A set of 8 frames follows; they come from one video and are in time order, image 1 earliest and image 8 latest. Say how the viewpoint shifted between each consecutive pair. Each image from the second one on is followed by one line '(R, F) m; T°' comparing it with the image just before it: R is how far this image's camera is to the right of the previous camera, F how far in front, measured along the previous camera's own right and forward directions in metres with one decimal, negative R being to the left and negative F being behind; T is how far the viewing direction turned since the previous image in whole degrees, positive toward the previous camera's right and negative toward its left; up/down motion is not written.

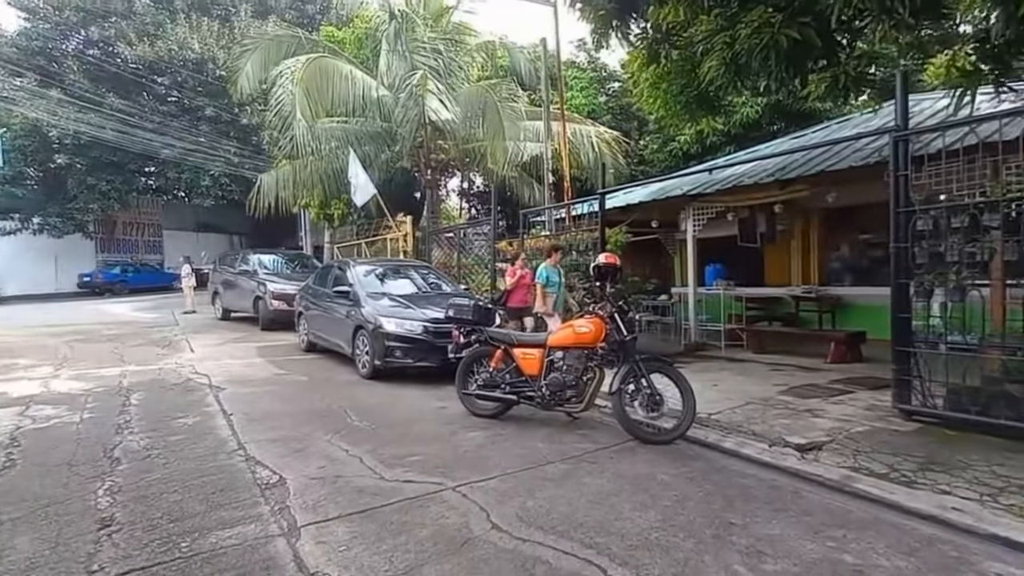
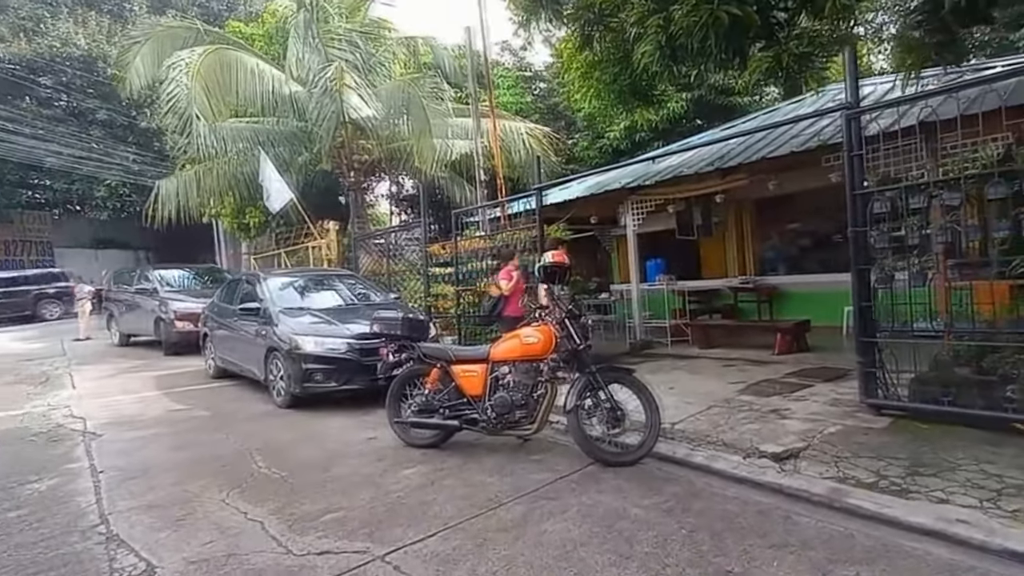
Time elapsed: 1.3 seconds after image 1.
(0.0, +0.7) m; +7°
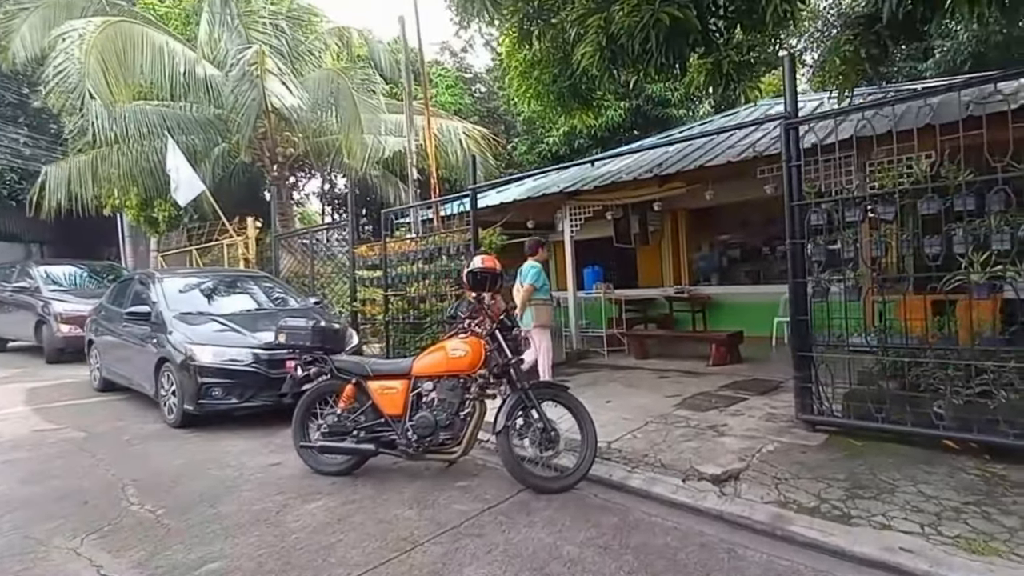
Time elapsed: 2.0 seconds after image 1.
(+0.1, +0.4) m; +7°
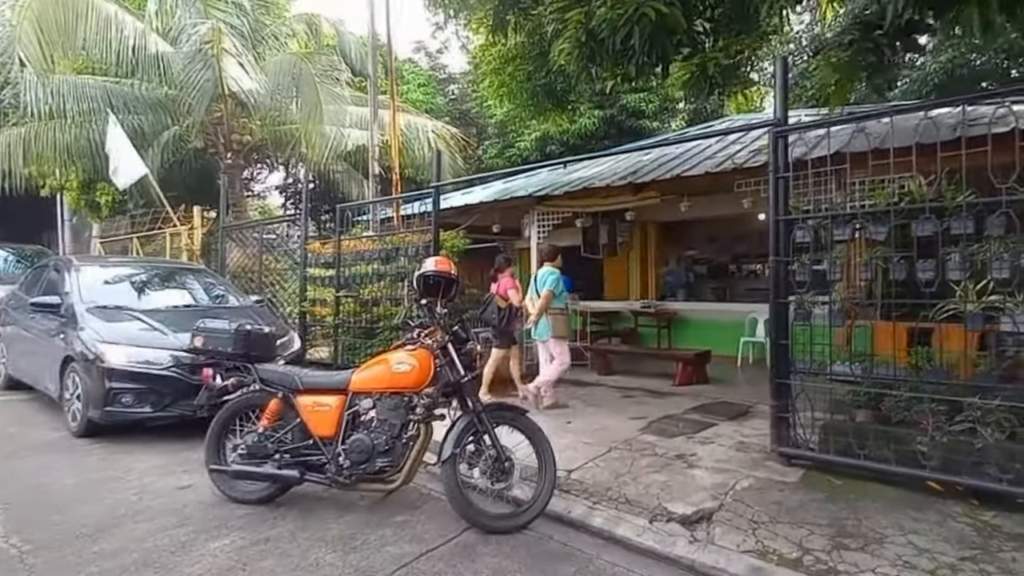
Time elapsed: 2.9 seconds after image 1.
(+0.1, +0.5) m; +4°
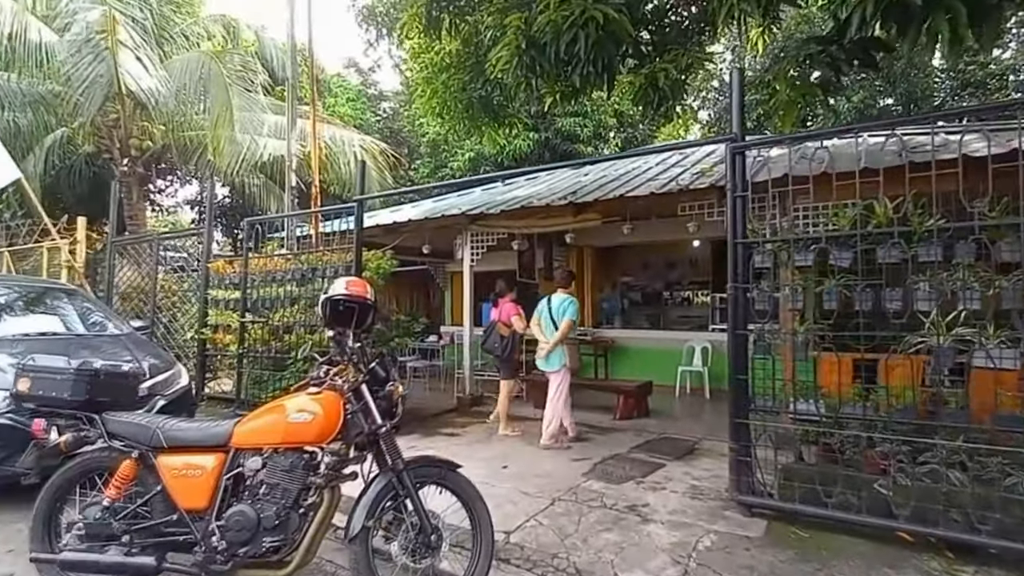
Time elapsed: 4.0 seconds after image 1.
(0.0, +0.6) m; +7°
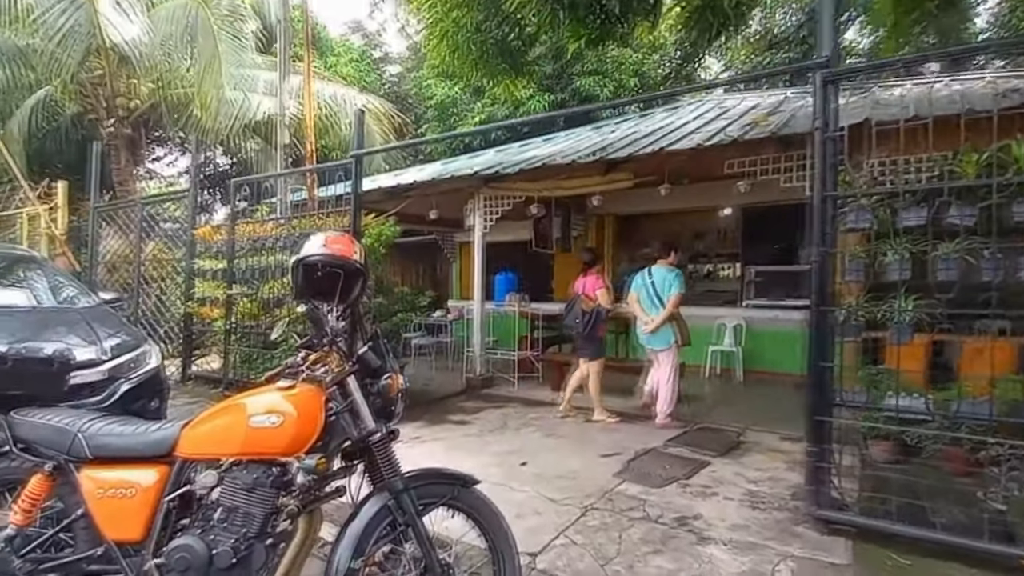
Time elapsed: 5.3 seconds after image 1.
(-0.1, +0.8) m; -1°
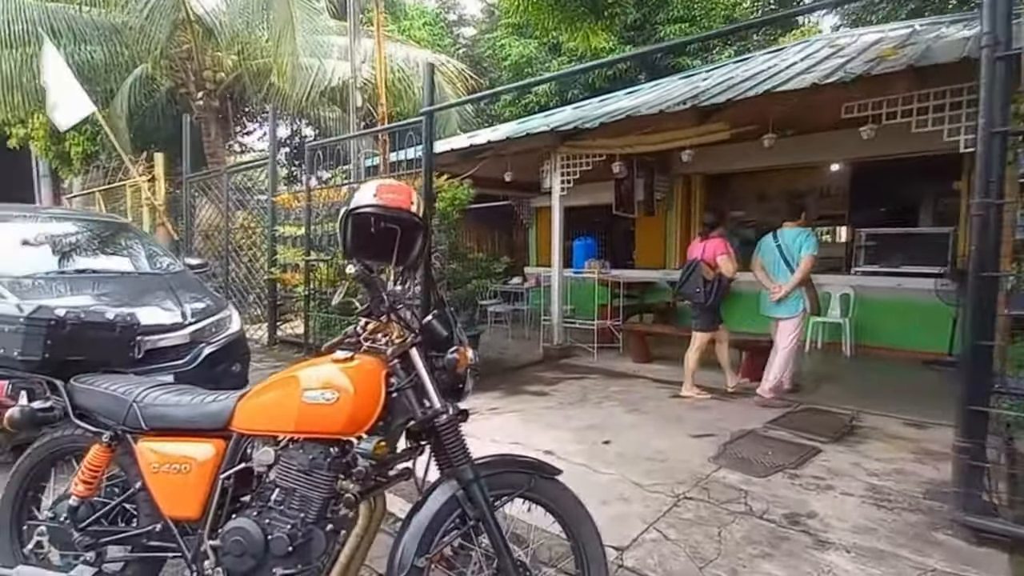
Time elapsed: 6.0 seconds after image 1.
(0.0, +0.4) m; -8°
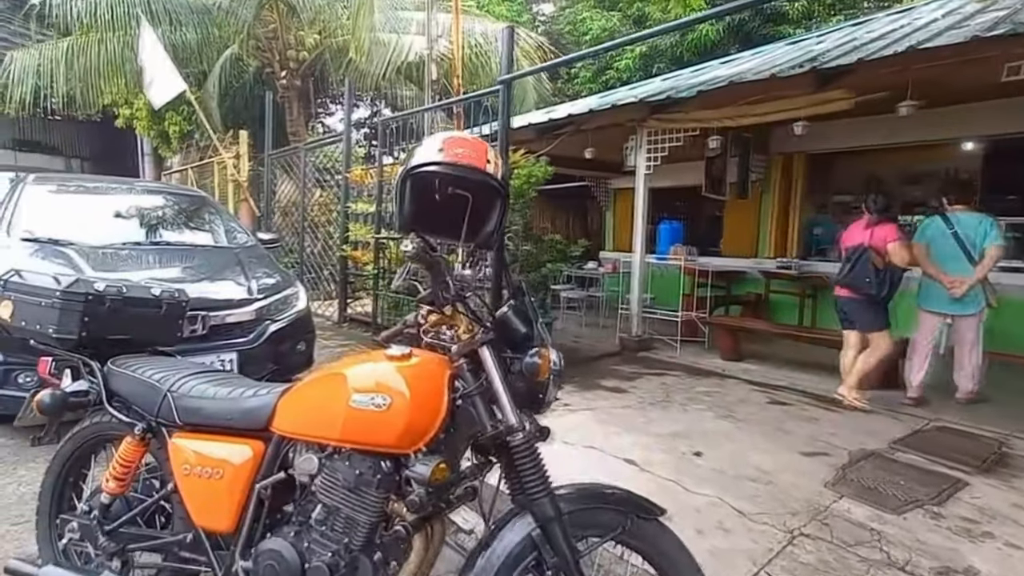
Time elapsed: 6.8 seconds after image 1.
(-0.1, +0.4) m; -7°
